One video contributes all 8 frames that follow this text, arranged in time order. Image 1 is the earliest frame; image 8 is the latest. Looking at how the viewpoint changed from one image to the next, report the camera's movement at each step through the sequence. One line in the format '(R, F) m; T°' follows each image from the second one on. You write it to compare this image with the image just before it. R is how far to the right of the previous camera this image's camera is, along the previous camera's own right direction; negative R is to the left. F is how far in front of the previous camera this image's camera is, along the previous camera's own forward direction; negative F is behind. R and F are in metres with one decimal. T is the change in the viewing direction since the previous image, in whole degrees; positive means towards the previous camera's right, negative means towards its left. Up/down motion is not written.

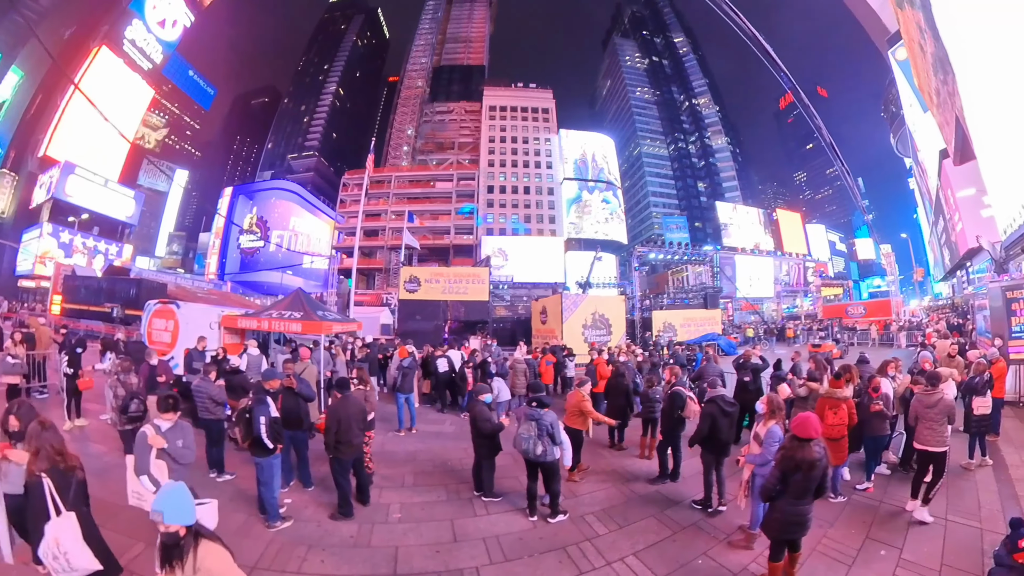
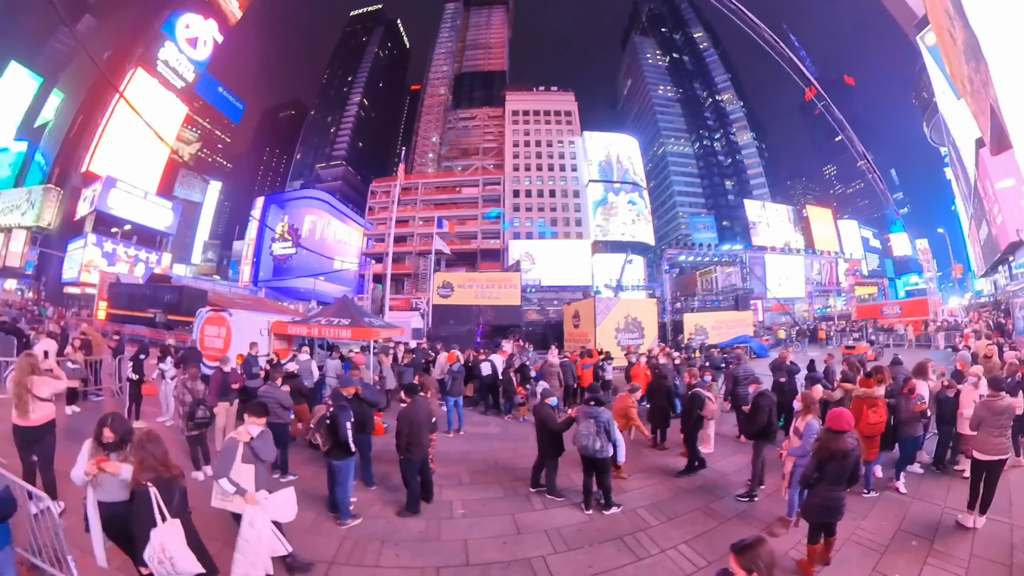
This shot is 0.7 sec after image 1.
(-0.2, -0.4) m; -3°
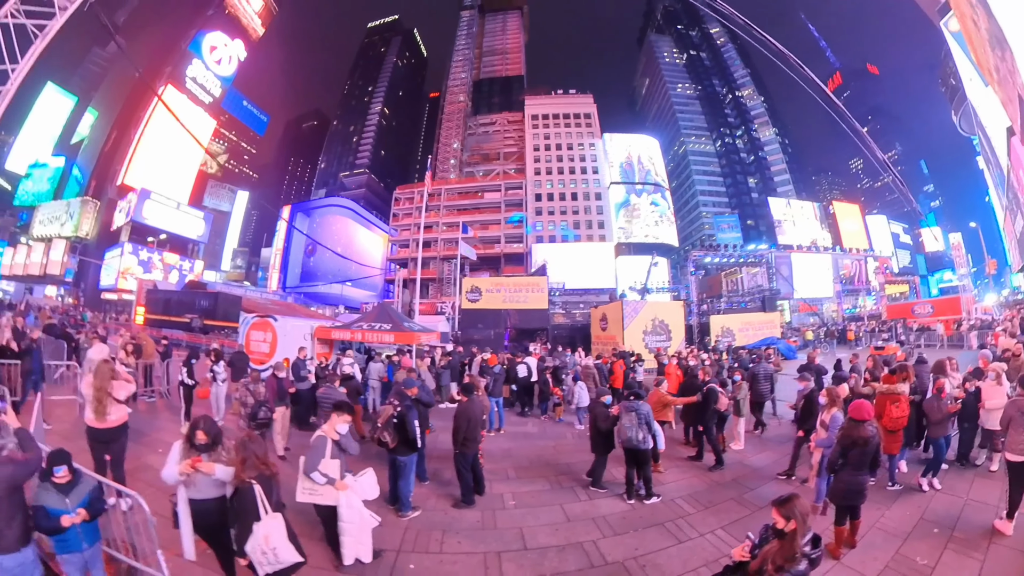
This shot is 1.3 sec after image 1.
(-0.2, -0.4) m; -2°
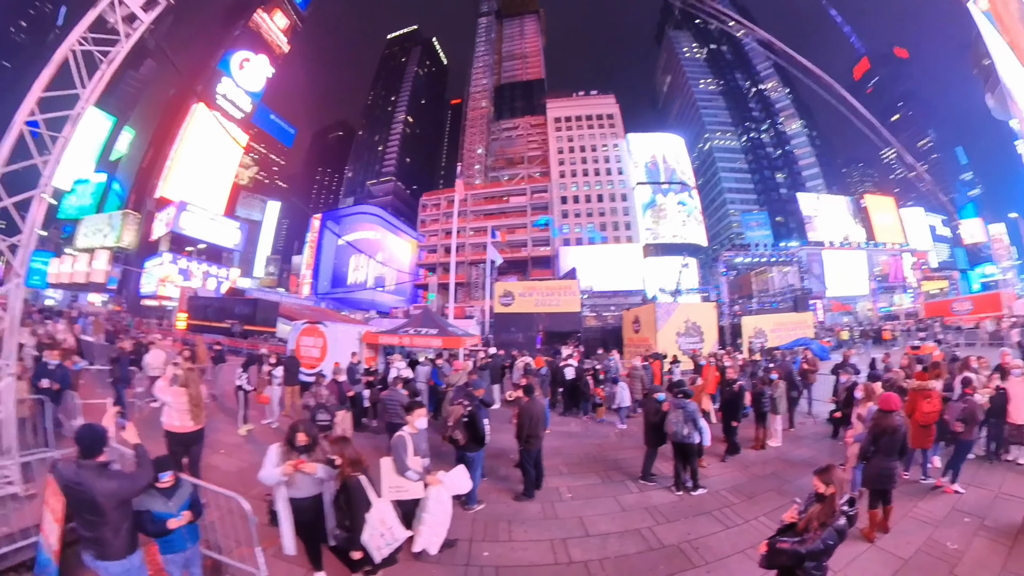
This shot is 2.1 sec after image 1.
(-0.3, -0.5) m; -3°
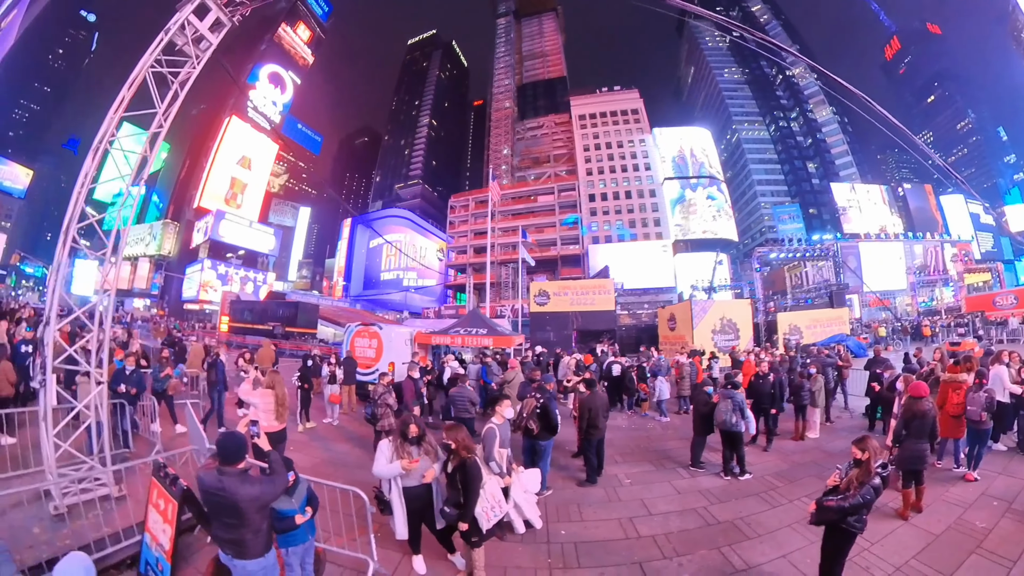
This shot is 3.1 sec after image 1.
(-0.4, -0.7) m; -3°
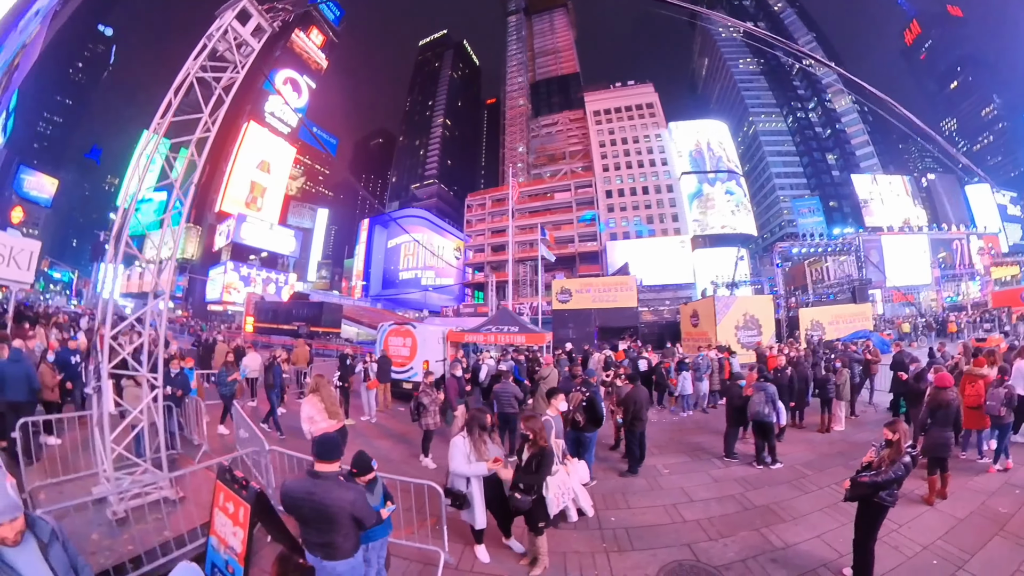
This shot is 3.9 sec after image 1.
(-0.3, -0.5) m; -2°
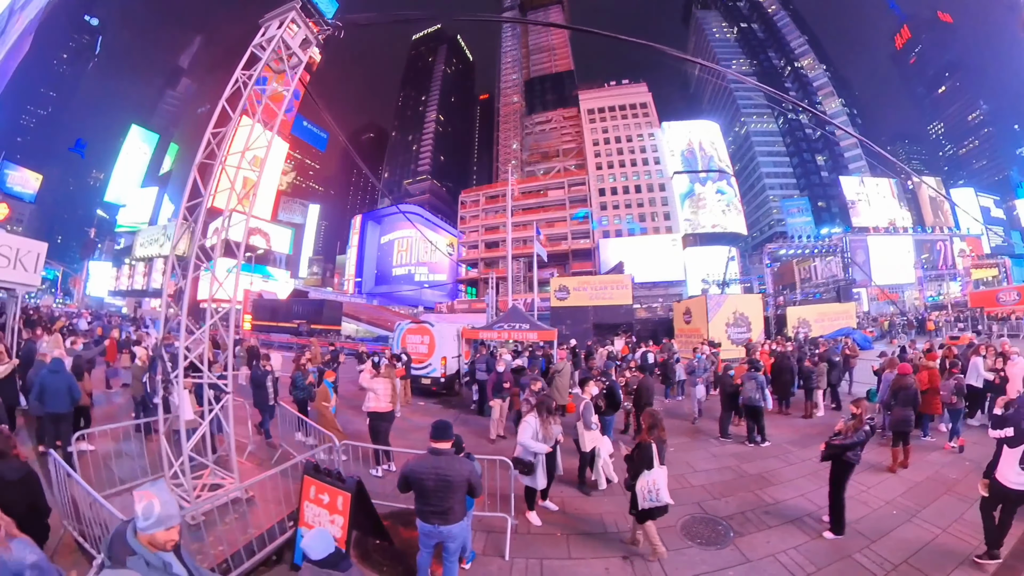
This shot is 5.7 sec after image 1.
(-0.5, -0.9) m; +1°
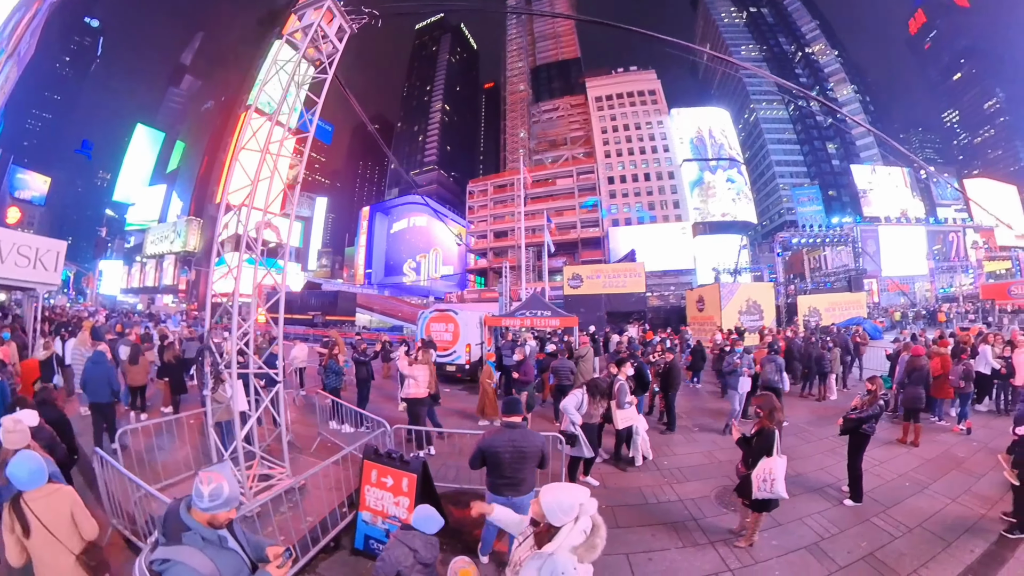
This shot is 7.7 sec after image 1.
(-0.4, -0.5) m; -1°
